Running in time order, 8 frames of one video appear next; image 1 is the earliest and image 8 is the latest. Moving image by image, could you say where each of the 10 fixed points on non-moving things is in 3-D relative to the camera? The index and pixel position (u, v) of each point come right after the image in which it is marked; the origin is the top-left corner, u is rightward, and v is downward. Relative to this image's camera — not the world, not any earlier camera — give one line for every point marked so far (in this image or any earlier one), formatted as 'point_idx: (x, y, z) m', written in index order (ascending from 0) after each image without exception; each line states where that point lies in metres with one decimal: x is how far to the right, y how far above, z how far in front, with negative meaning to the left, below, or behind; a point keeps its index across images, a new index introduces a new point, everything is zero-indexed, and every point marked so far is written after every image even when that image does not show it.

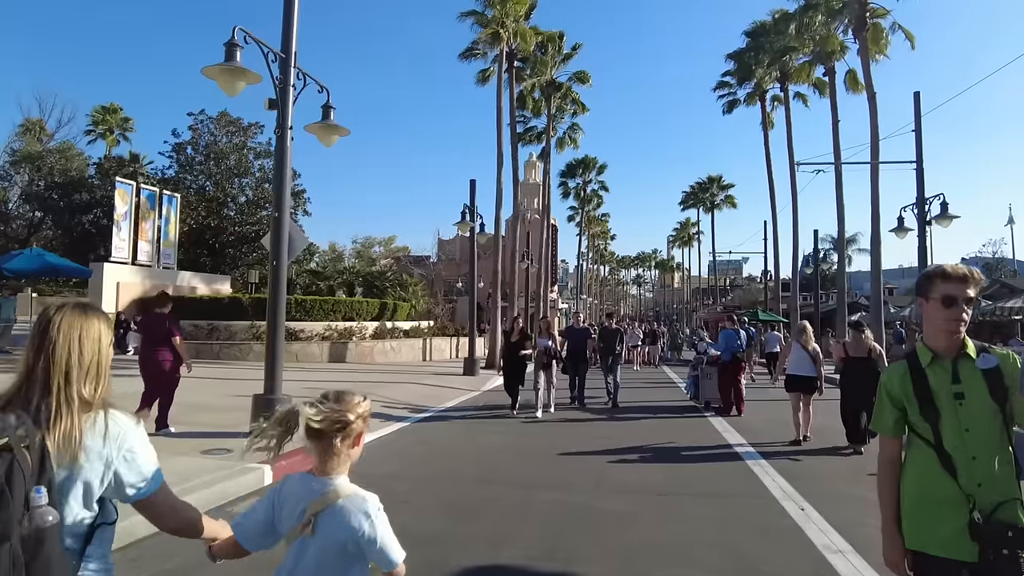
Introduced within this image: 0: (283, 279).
0: (-2.8, +0.1, +9.2) m
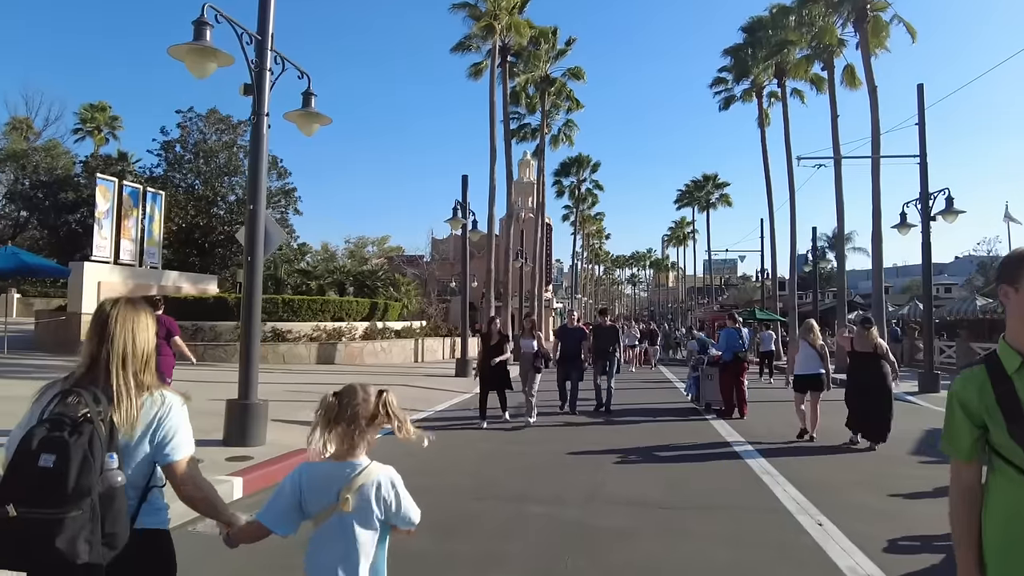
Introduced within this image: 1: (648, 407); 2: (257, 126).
0: (-2.9, +0.1, +8.6) m
1: (+2.6, -2.3, +15.1) m
2: (-2.9, +1.9, +8.7) m
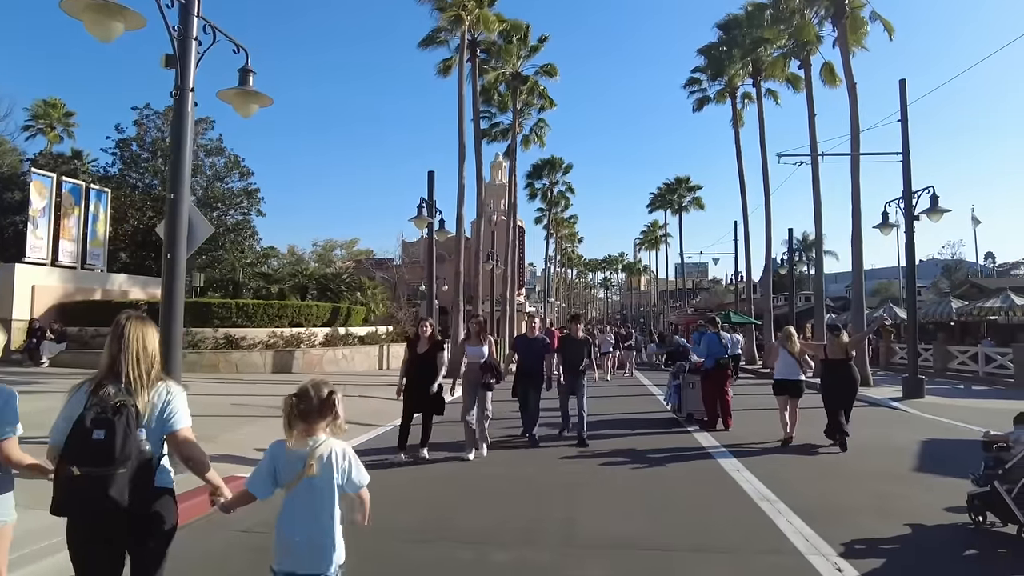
0: (-3.3, +0.1, +7.4) m
1: (+2.0, -2.4, +14.1) m
2: (-3.3, +1.9, +7.5) m
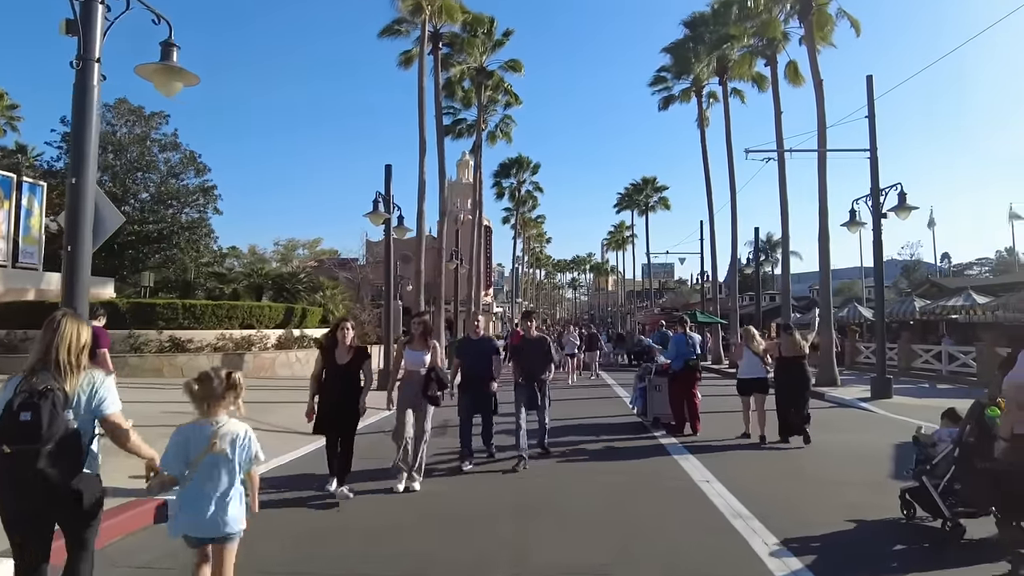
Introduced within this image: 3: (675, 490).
0: (-3.7, +0.1, +6.5) m
1: (+1.3, -2.4, +13.5) m
2: (-3.8, +1.9, +6.6) m
3: (+1.9, -2.3, +8.6) m
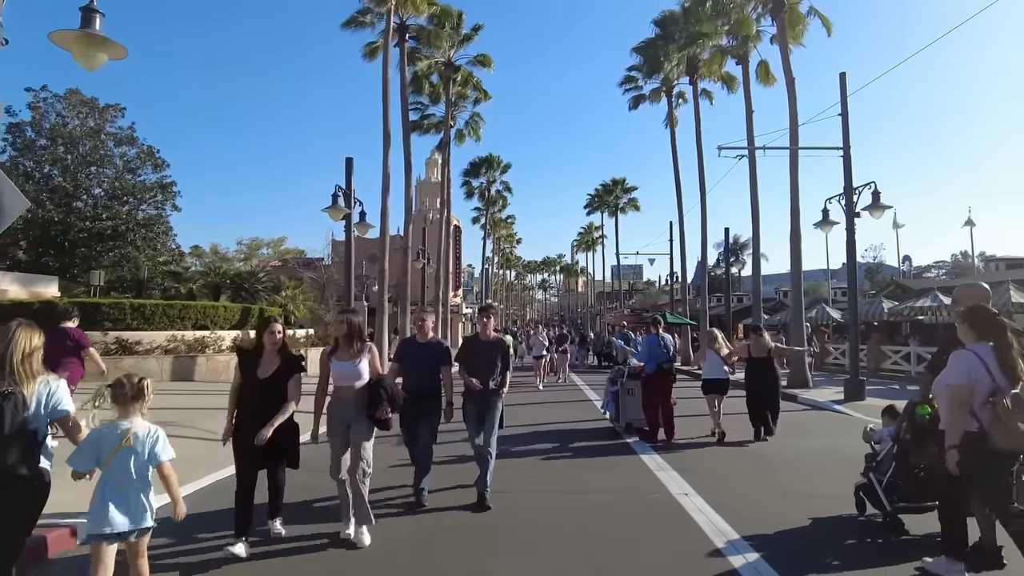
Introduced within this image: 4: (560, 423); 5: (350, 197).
0: (-4.0, +0.2, +5.7) m
1: (+0.7, -2.3, +12.8) m
2: (-4.1, +1.9, +5.8) m
3: (+1.5, -2.3, +8.0) m
4: (+0.9, -2.4, +13.2) m
5: (-3.7, +2.1, +17.3) m
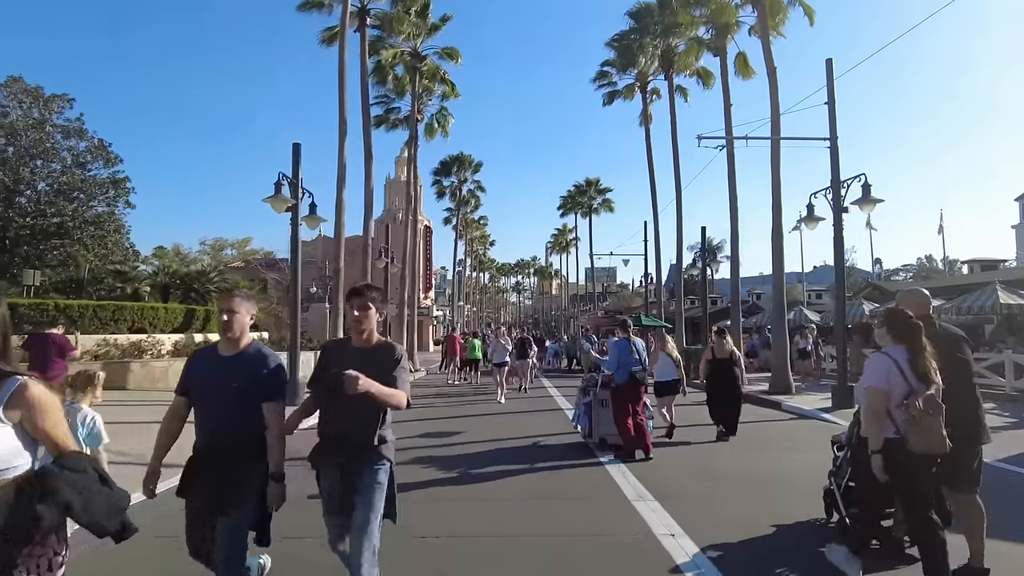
0: (-4.4, +0.3, +4.1) m
1: (0.0, -2.3, +11.4) m
2: (-4.5, +2.0, +4.2) m
3: (+1.0, -2.2, +6.6) m
4: (+0.2, -2.3, +11.8) m
5: (-4.5, +2.1, +15.8) m
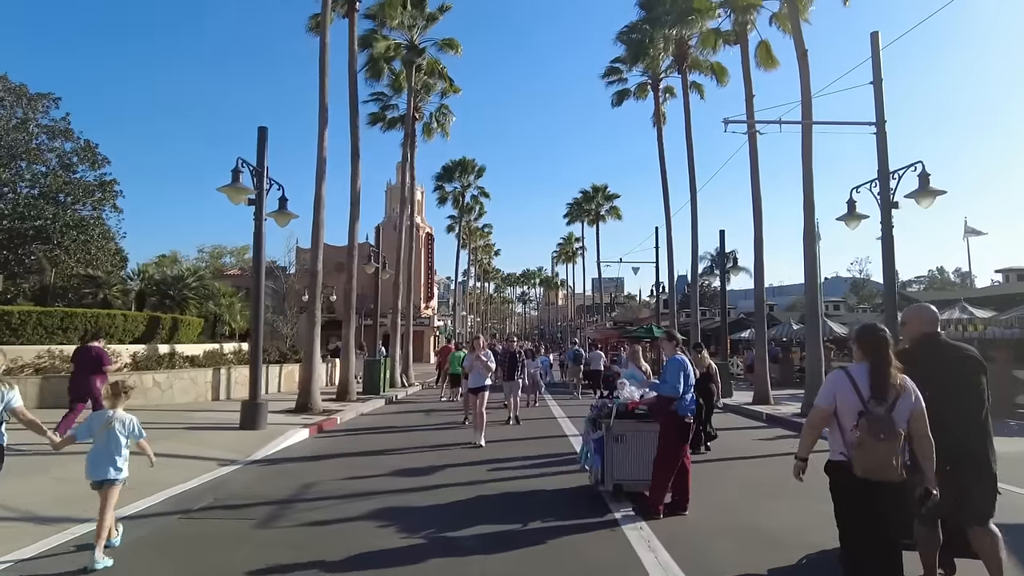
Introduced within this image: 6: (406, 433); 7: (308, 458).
0: (-4.6, +0.3, +2.0) m
1: (-0.1, -2.3, +9.2) m
2: (-4.6, +2.1, +2.1) m
3: (+0.8, -2.2, +4.4) m
4: (+0.1, -2.4, +9.6) m
5: (-4.6, +2.0, +13.7) m
6: (-1.9, -2.6, +13.7) m
7: (-3.0, -2.5, +10.9) m
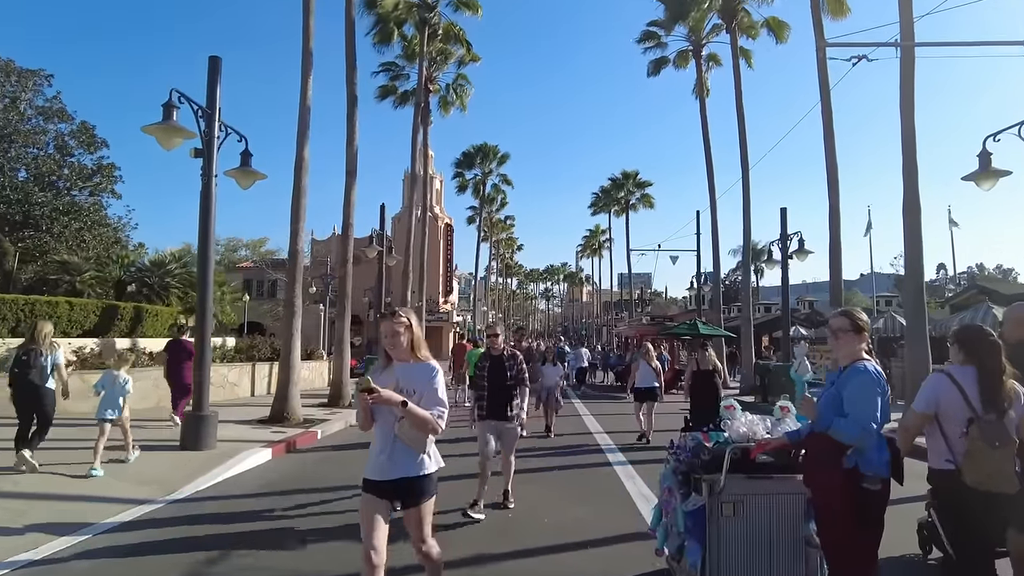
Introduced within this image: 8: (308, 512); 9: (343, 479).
0: (-4.6, +0.6, -1.2) m
1: (+0.1, -2.1, +5.8) m
2: (-4.6, +2.3, -1.1) m
3: (+0.9, -1.9, +1.0) m
4: (+0.3, -2.1, +6.3) m
5: (-4.2, +2.4, +10.5) m
6: (-1.6, -2.3, +10.4) m
7: (-2.7, -2.2, +7.6) m
8: (-2.0, -2.1, +7.3) m
9: (-2.0, -2.3, +9.0) m
